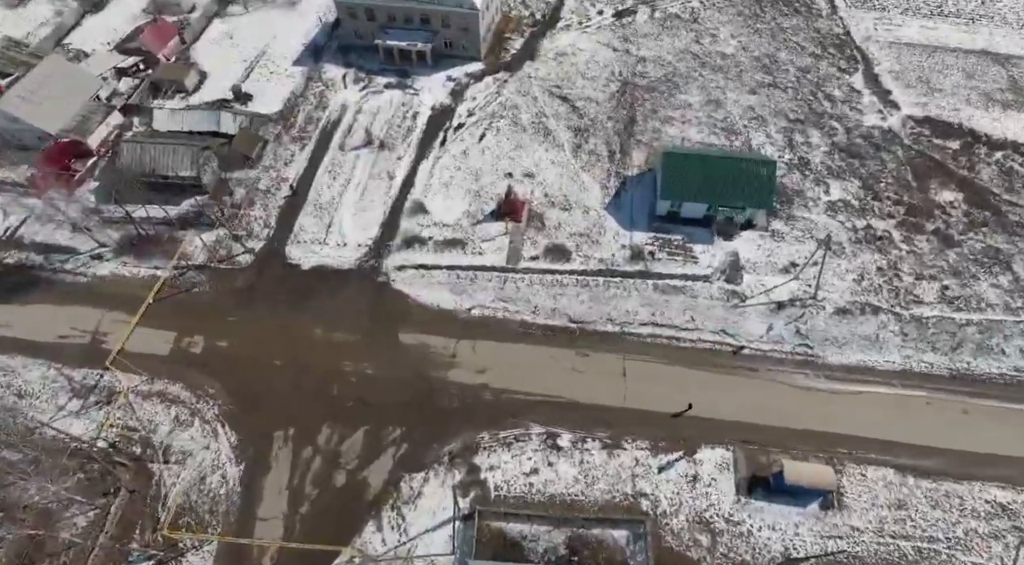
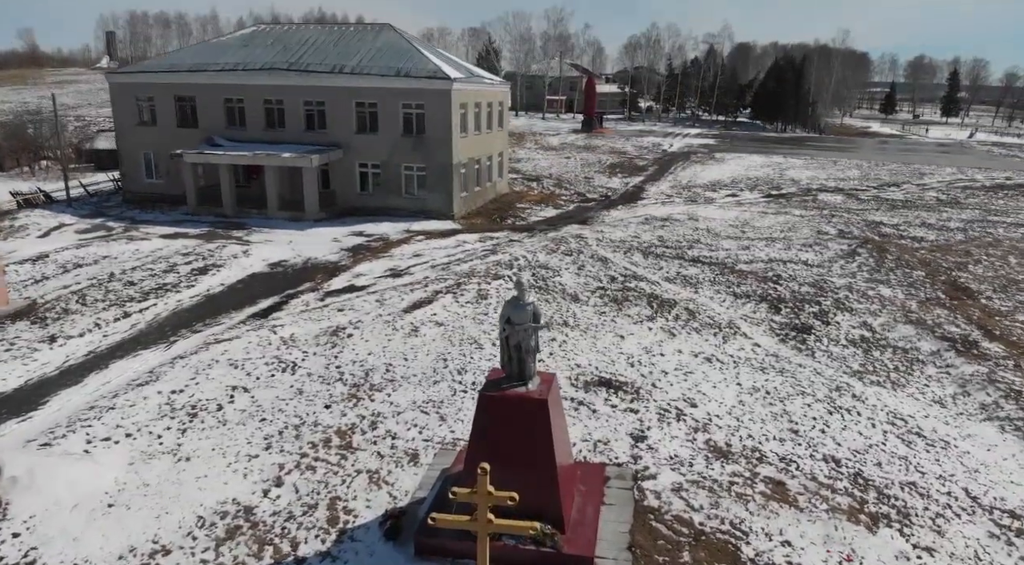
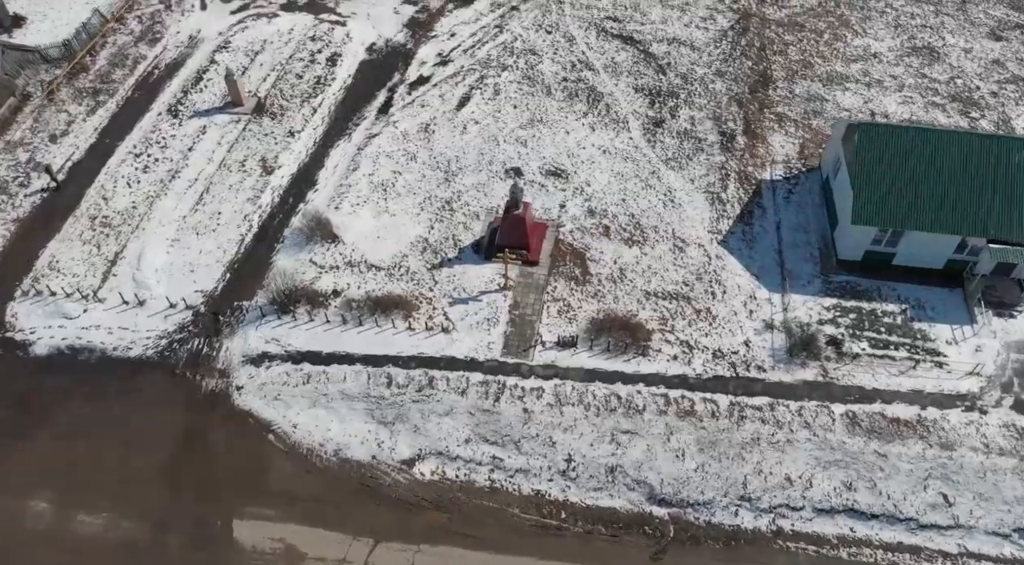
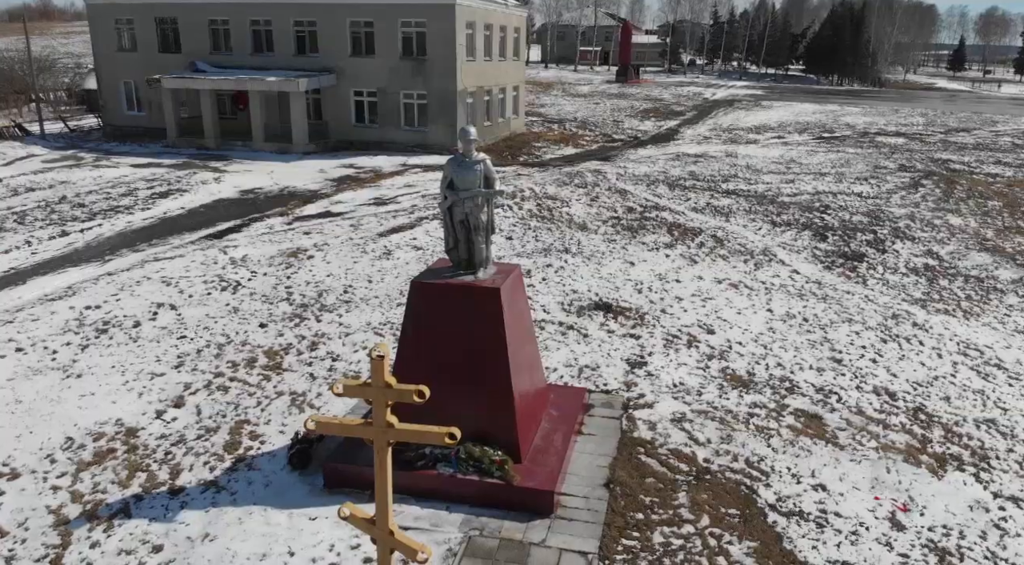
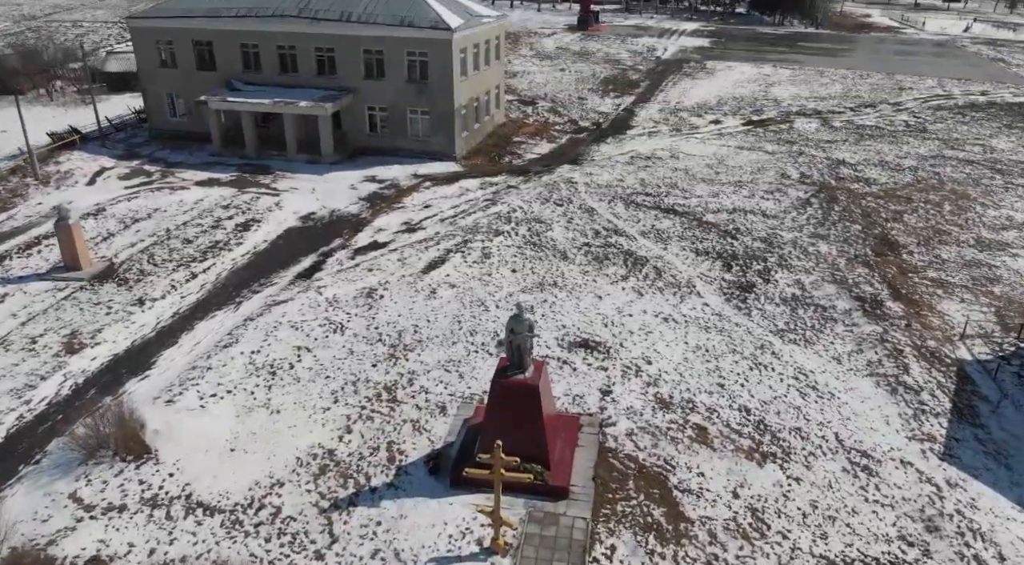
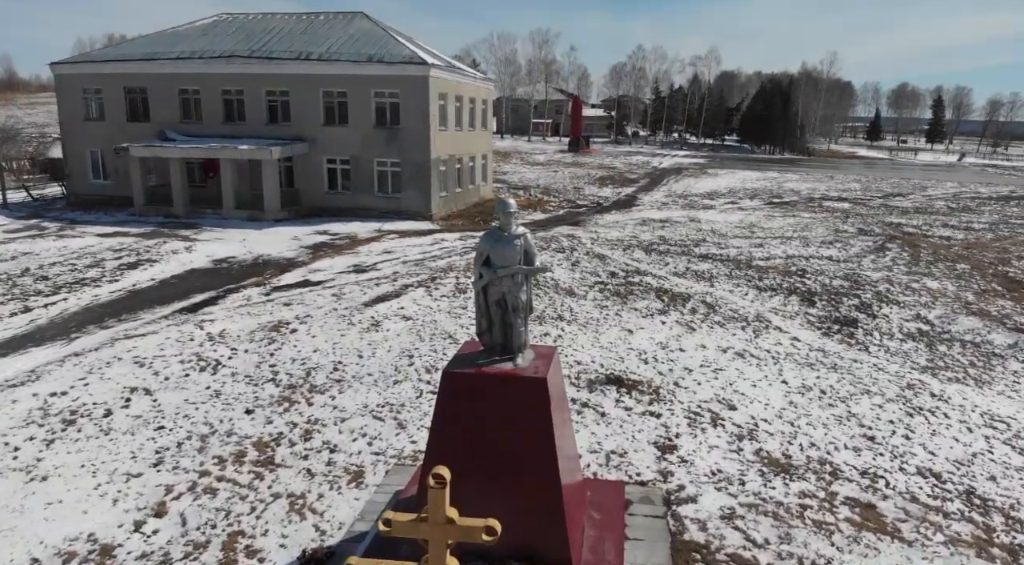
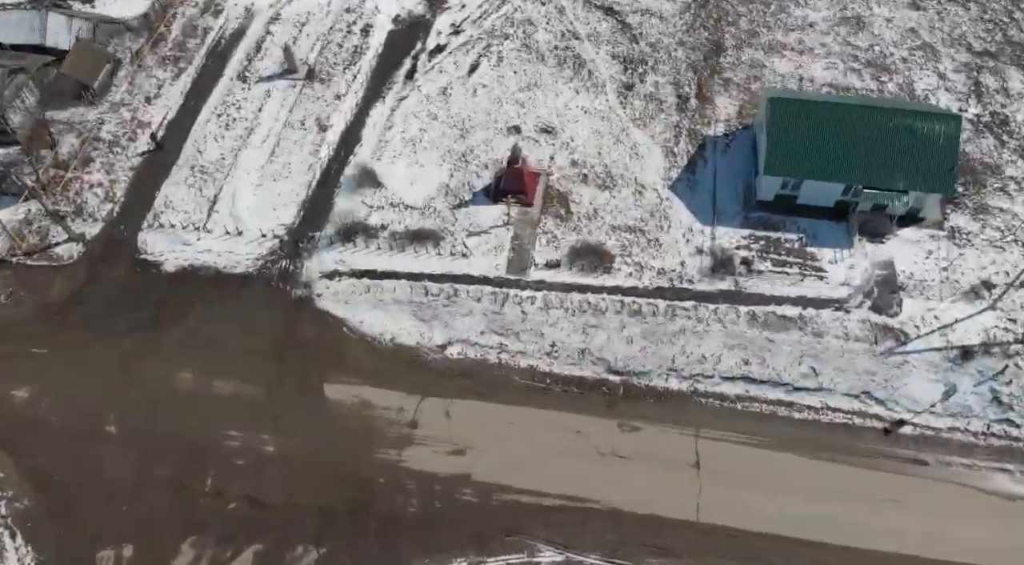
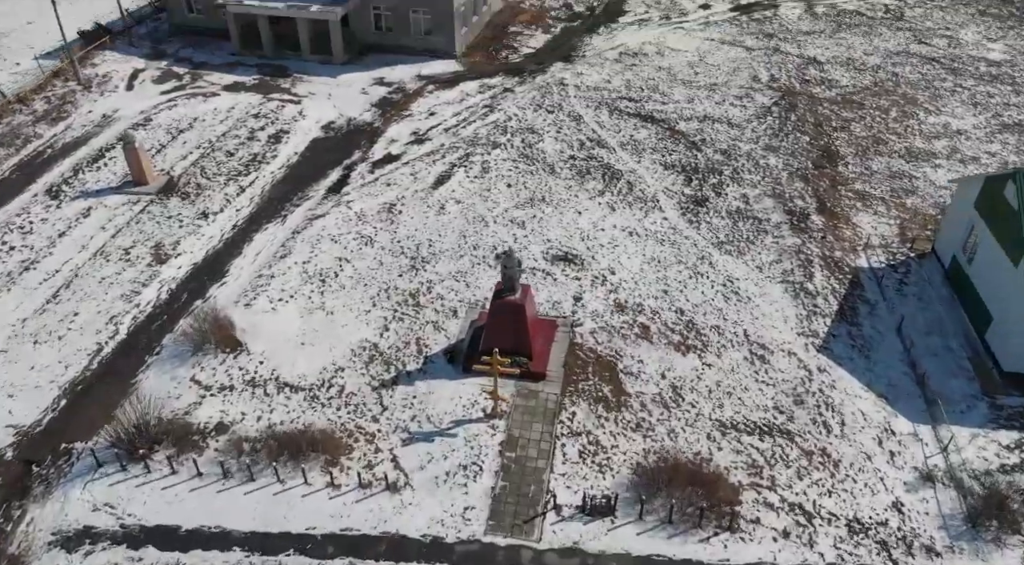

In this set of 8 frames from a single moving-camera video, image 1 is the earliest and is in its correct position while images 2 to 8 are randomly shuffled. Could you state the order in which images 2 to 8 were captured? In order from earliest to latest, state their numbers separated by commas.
7, 3, 8, 5, 2, 6, 4
